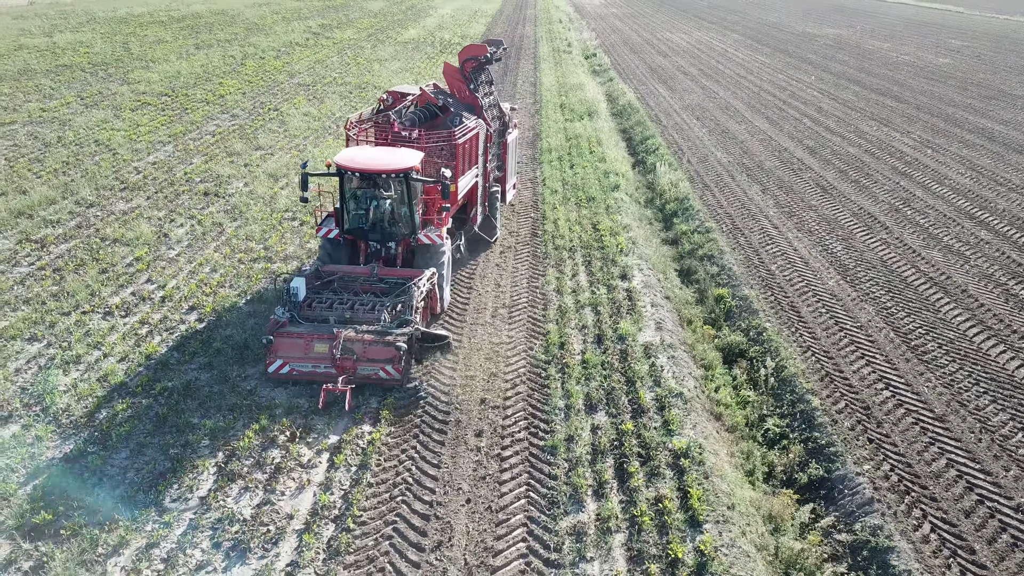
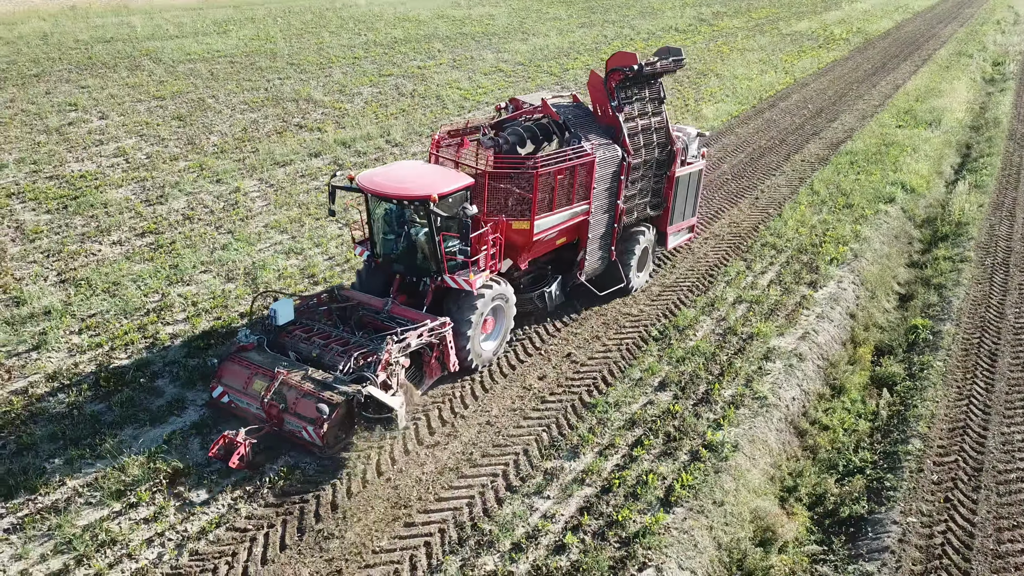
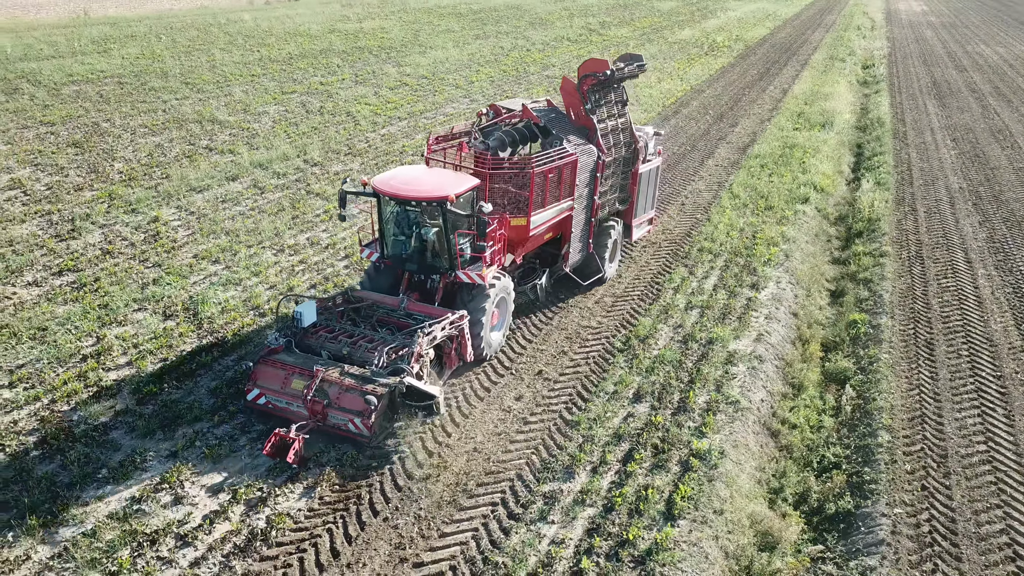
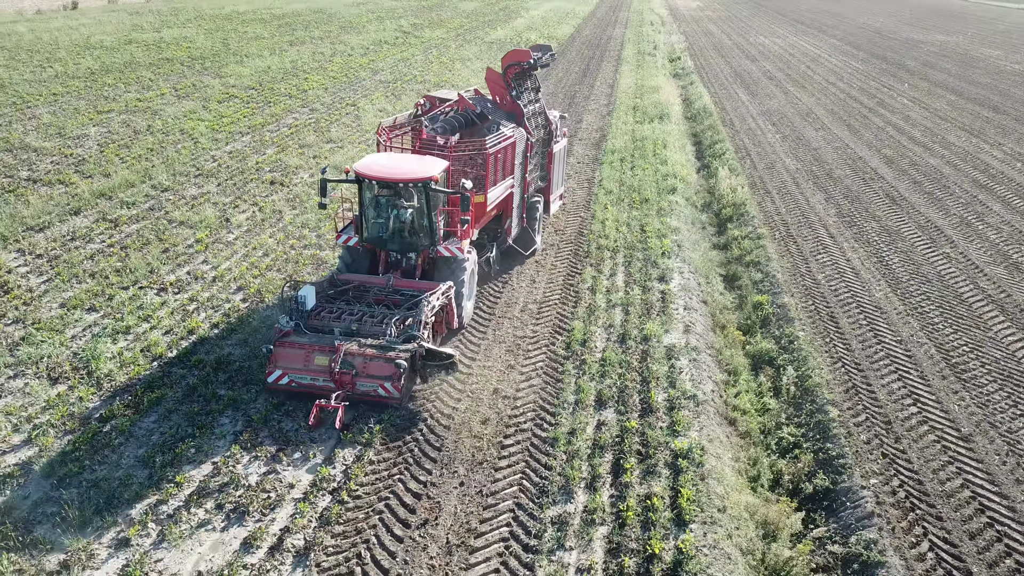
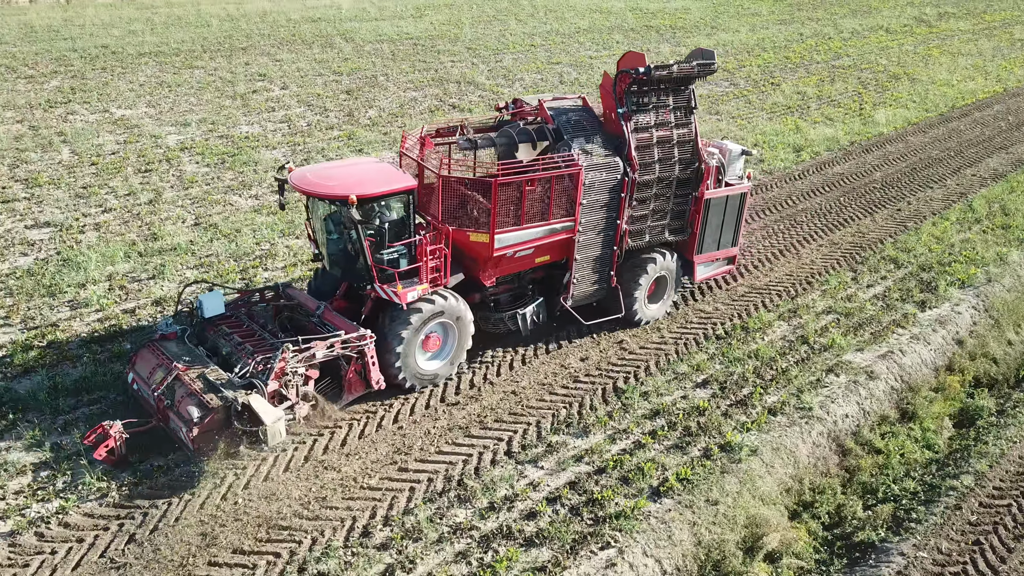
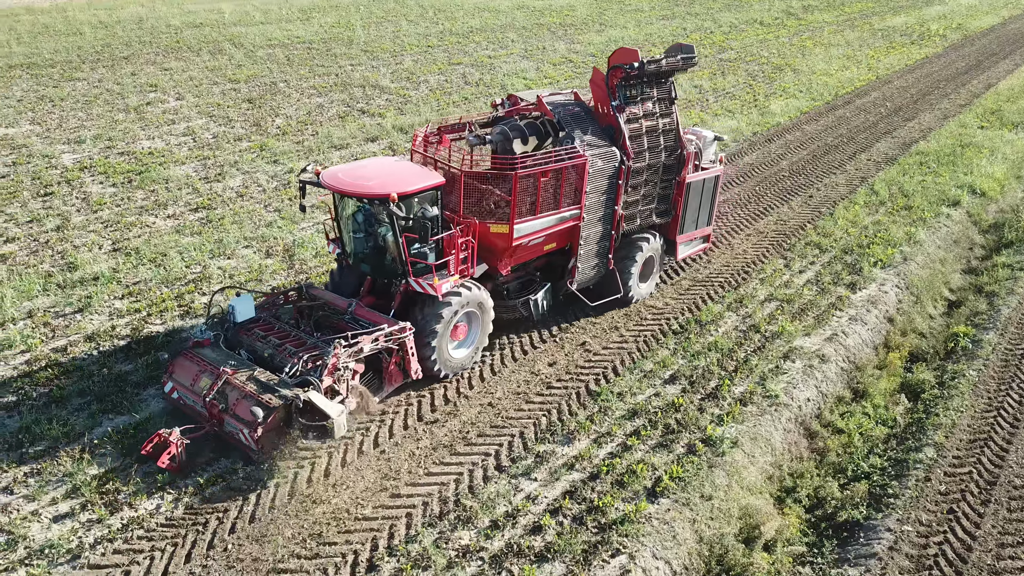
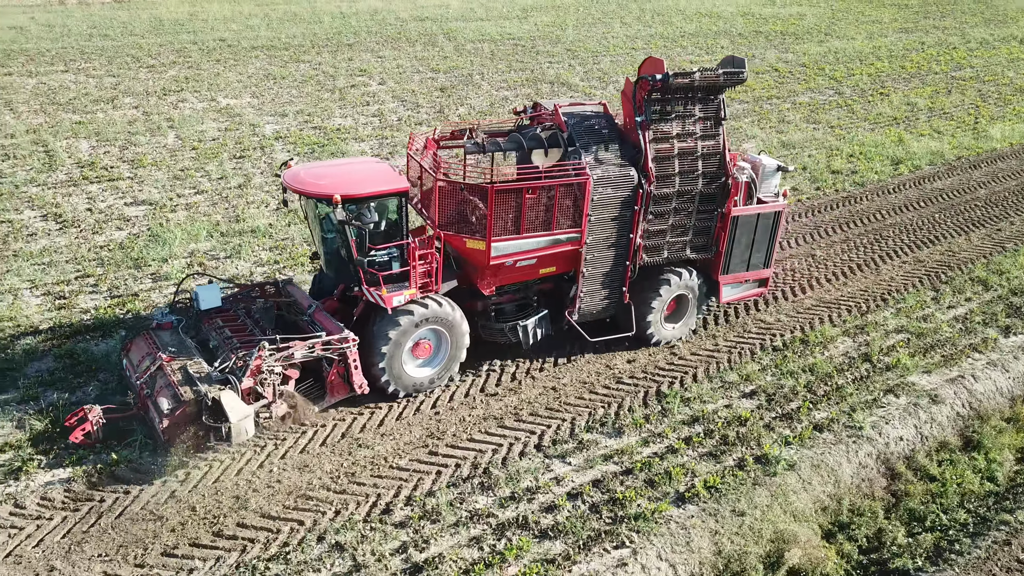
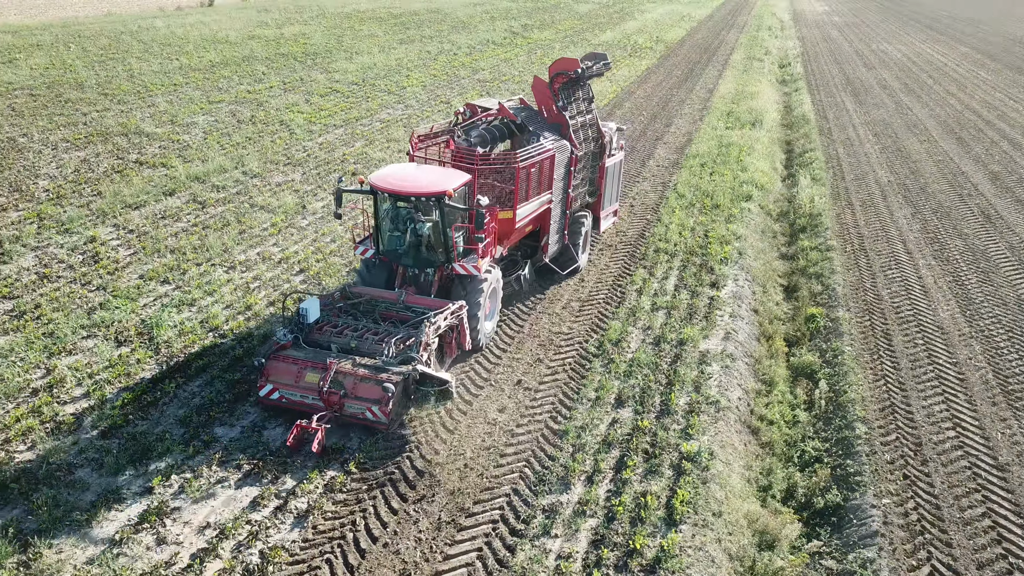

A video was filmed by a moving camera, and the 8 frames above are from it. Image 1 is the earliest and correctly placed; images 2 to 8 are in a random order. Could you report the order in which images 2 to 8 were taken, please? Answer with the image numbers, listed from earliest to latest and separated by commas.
4, 8, 3, 2, 6, 5, 7
